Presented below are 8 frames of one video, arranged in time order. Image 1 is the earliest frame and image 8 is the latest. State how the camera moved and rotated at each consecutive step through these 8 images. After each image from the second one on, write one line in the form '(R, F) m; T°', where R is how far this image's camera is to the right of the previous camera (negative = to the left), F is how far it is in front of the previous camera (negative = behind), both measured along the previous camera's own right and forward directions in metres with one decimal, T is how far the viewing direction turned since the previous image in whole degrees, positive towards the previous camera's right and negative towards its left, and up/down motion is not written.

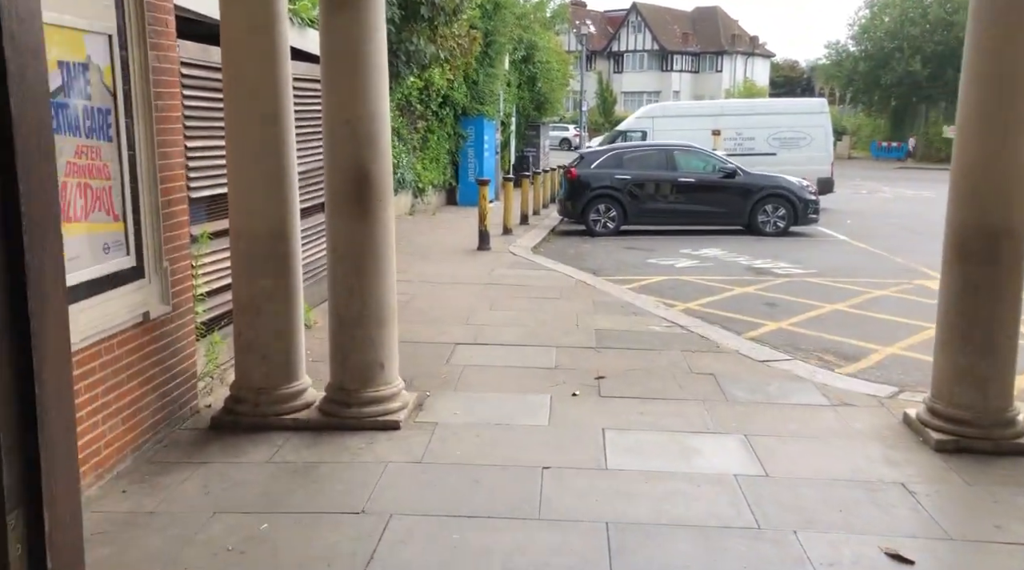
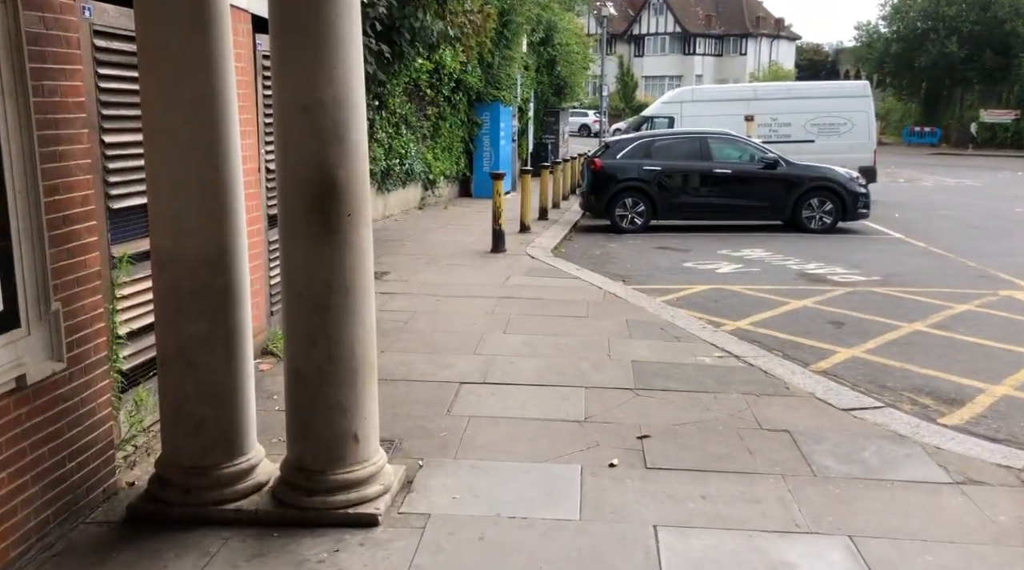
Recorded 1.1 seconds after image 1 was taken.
(0.0, +1.4) m; -1°
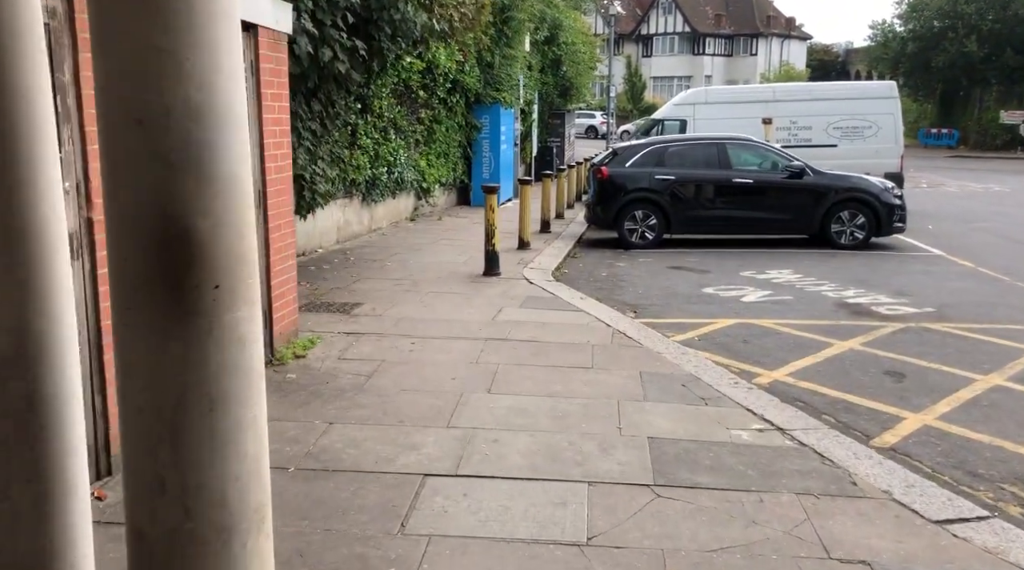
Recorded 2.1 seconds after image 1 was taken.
(+0.1, +1.4) m; 0°
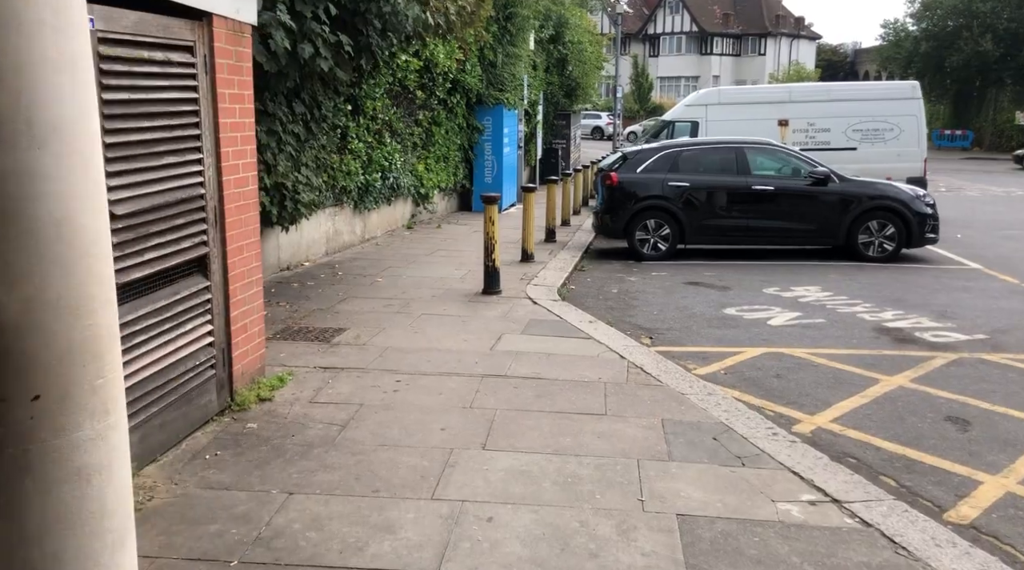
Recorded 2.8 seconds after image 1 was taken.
(0.0, +0.9) m; 0°
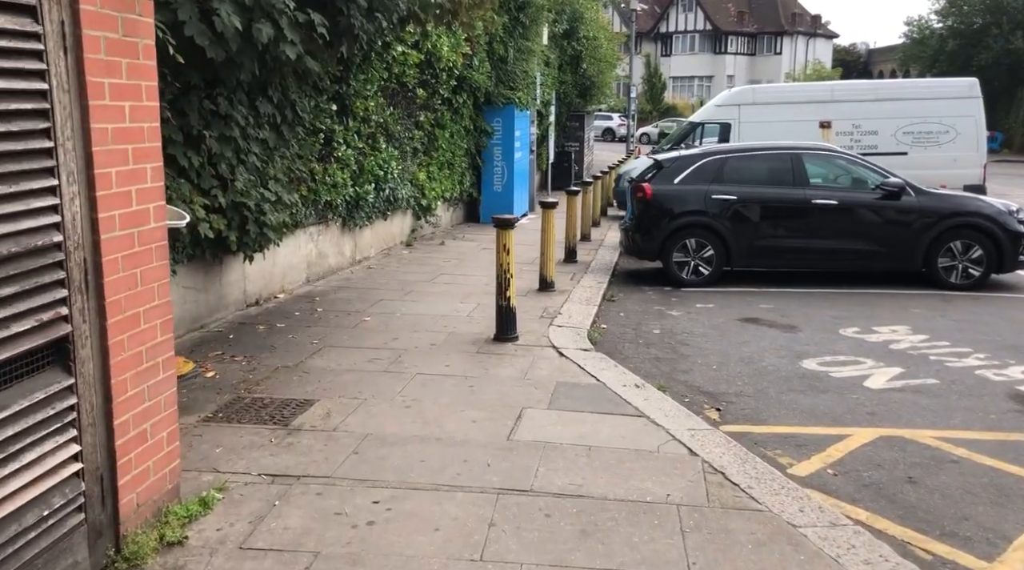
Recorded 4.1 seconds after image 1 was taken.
(-0.1, +1.9) m; 0°
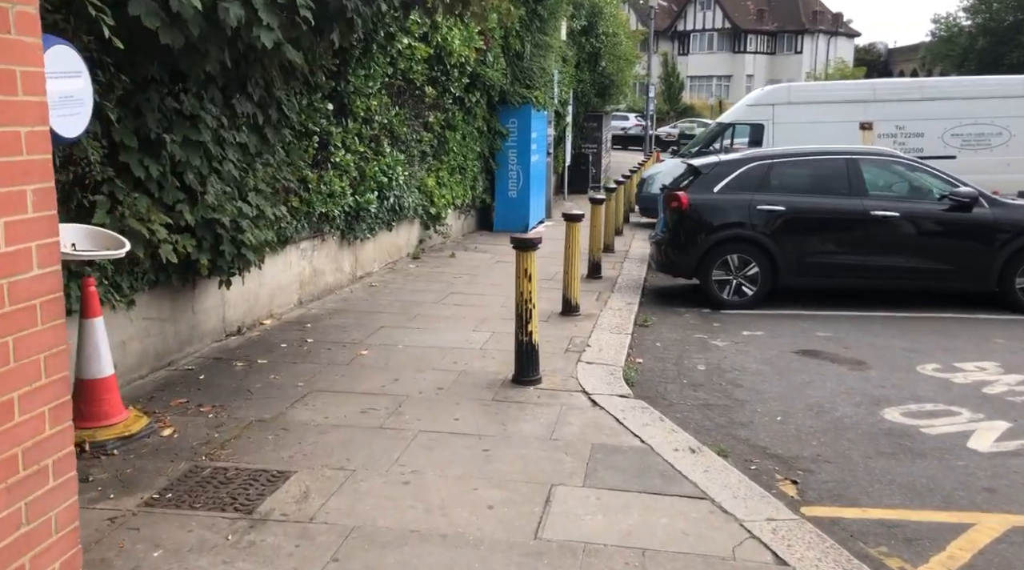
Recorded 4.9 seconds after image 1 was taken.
(-0.1, +1.2) m; -1°
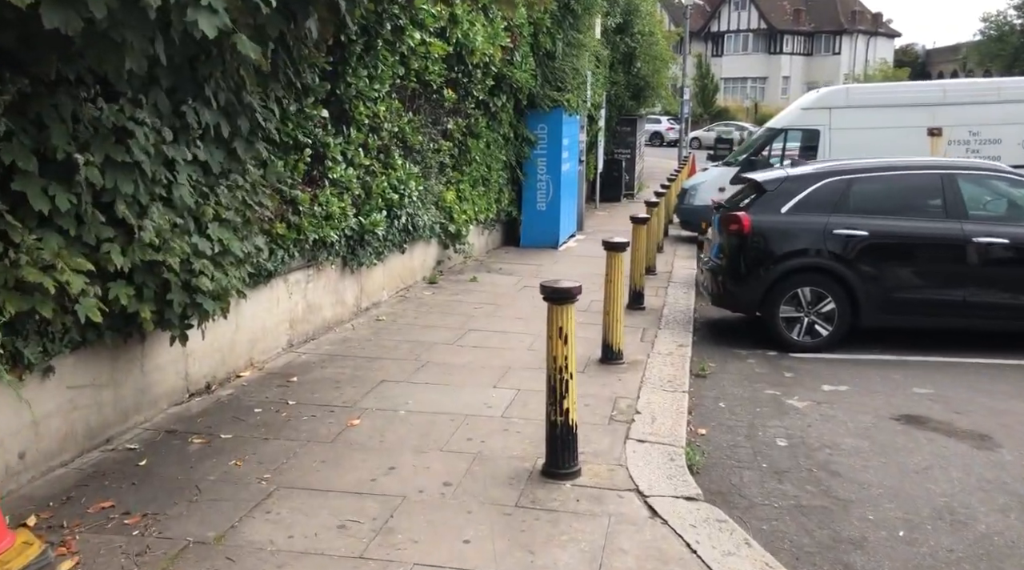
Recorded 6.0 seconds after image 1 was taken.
(0.0, +1.5) m; -2°
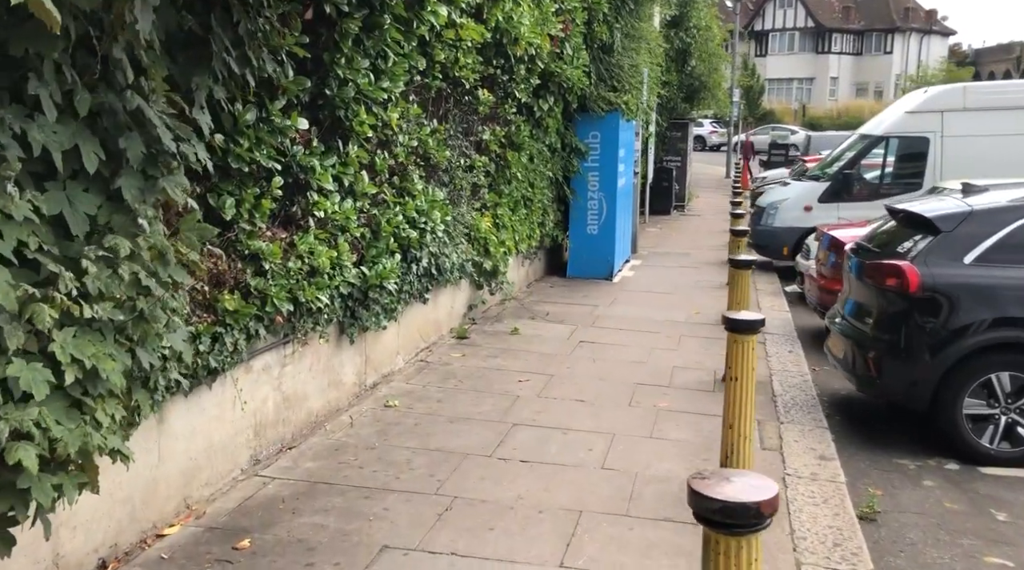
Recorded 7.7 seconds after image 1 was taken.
(-0.2, +2.5) m; -2°
